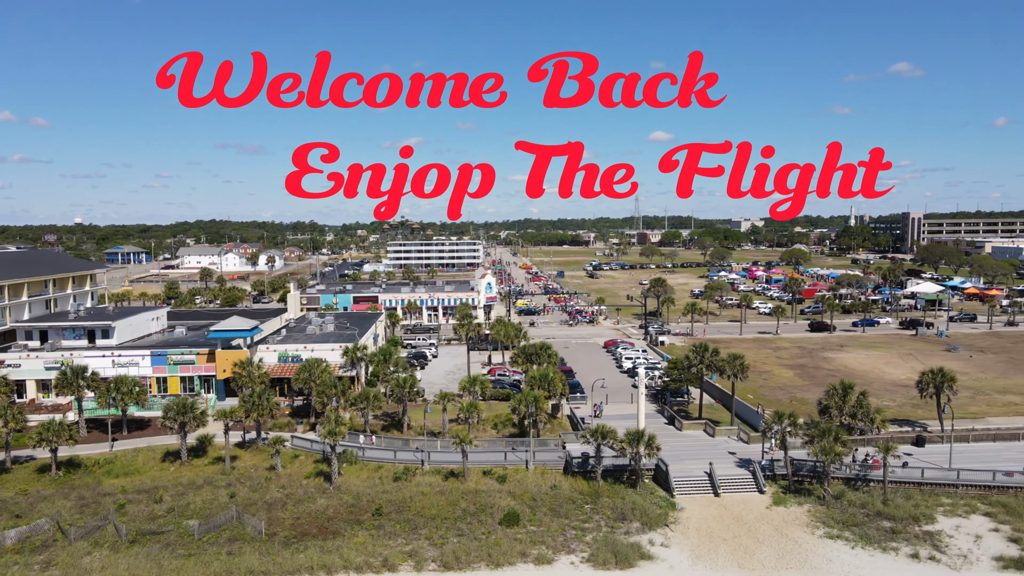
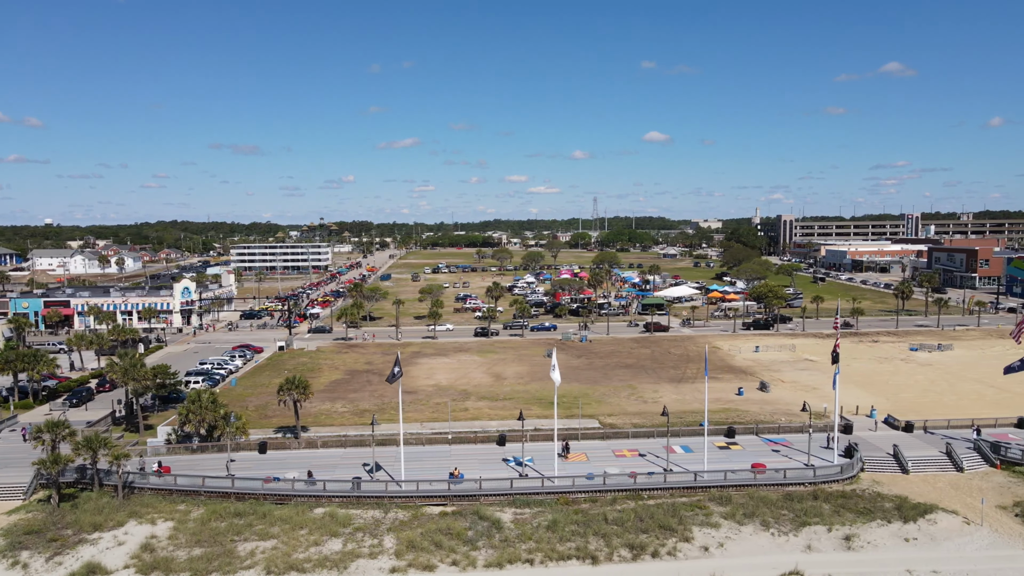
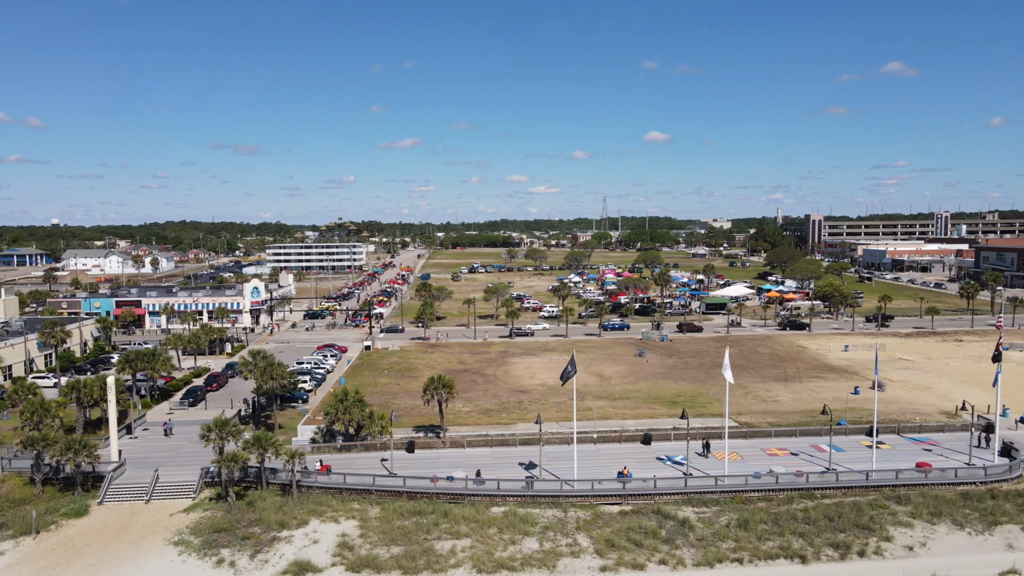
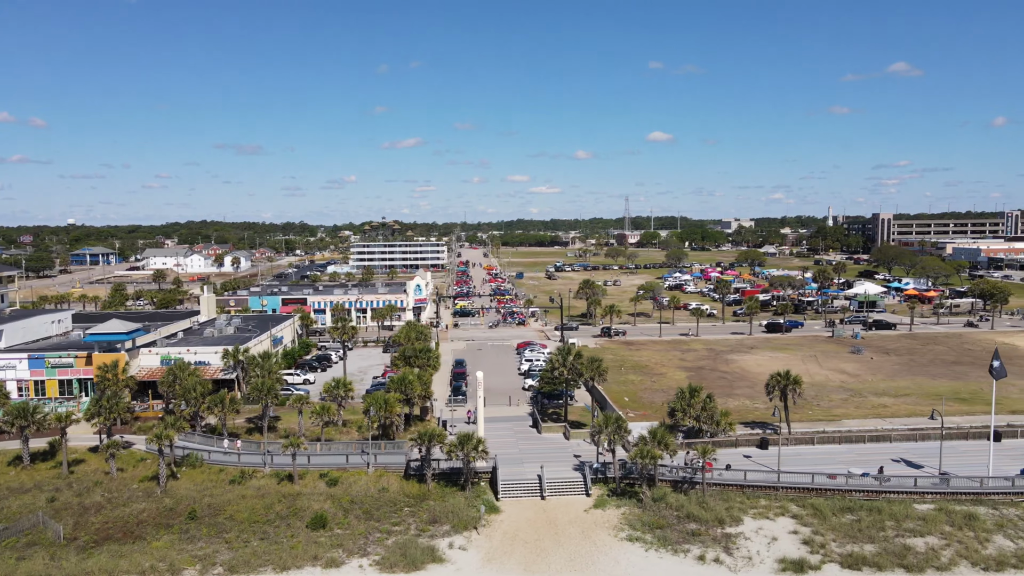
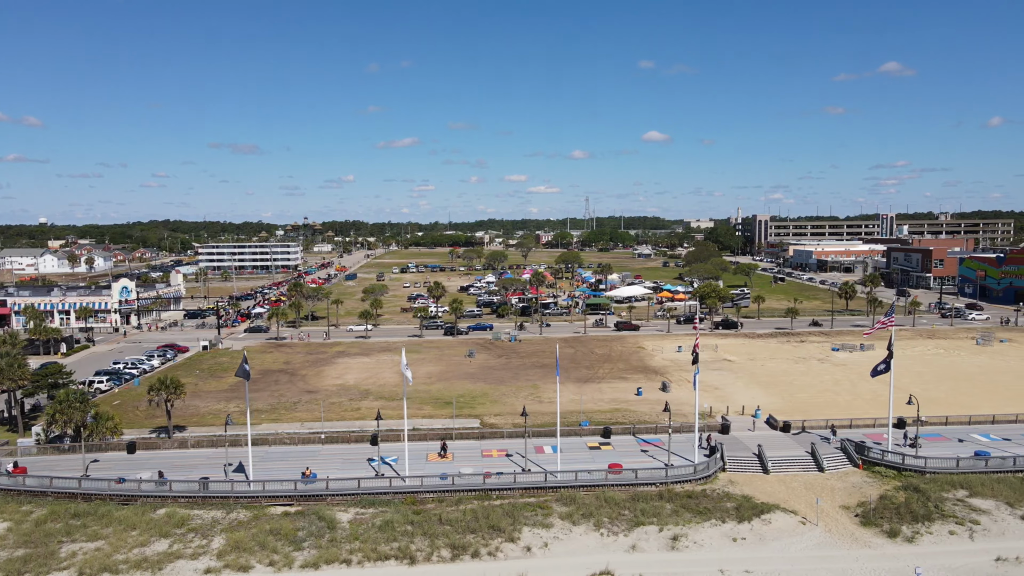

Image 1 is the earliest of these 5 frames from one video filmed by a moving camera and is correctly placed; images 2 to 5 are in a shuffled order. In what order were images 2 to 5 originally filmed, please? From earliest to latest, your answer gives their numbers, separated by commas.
4, 3, 2, 5
